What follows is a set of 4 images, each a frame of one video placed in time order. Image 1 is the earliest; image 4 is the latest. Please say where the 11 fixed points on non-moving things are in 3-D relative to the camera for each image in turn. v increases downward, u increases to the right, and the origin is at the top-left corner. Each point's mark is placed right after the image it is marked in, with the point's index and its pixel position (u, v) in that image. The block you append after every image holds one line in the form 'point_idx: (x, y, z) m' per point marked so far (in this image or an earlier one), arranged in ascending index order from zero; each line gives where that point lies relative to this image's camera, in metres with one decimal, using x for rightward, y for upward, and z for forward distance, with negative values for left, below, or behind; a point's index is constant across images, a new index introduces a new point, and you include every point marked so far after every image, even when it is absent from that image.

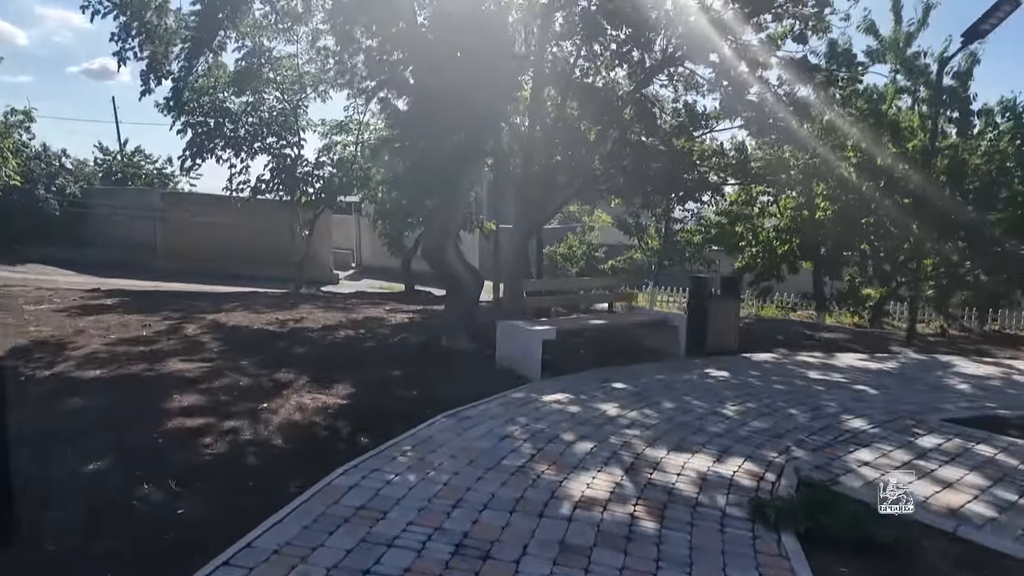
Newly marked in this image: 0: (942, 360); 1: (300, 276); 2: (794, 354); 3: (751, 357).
0: (+6.1, -1.0, +8.4) m
1: (-5.3, +0.3, +14.9) m
2: (+4.0, -0.9, +8.4) m
3: (+3.2, -0.9, +8.0) m
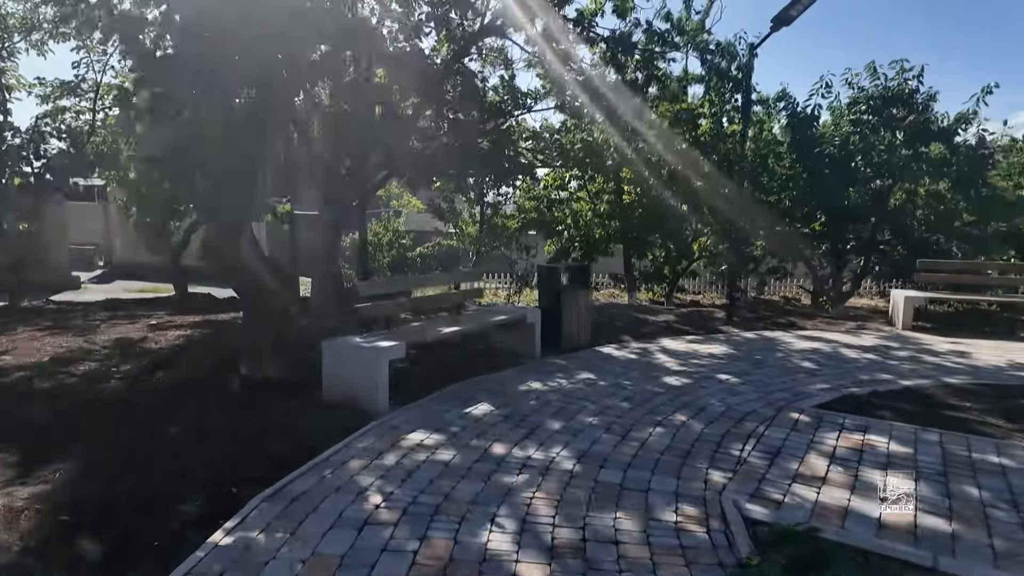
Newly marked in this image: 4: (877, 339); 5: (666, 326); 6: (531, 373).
0: (+3.7, -0.7, +8.8) m
1: (-9.2, +0.1, +11.0) m
2: (+1.8, -0.7, +8.1) m
3: (+1.2, -0.8, +7.4) m
4: (+5.2, -0.7, +8.6) m
5: (+2.4, -0.6, +9.3) m
6: (+0.2, -0.9, +6.3) m
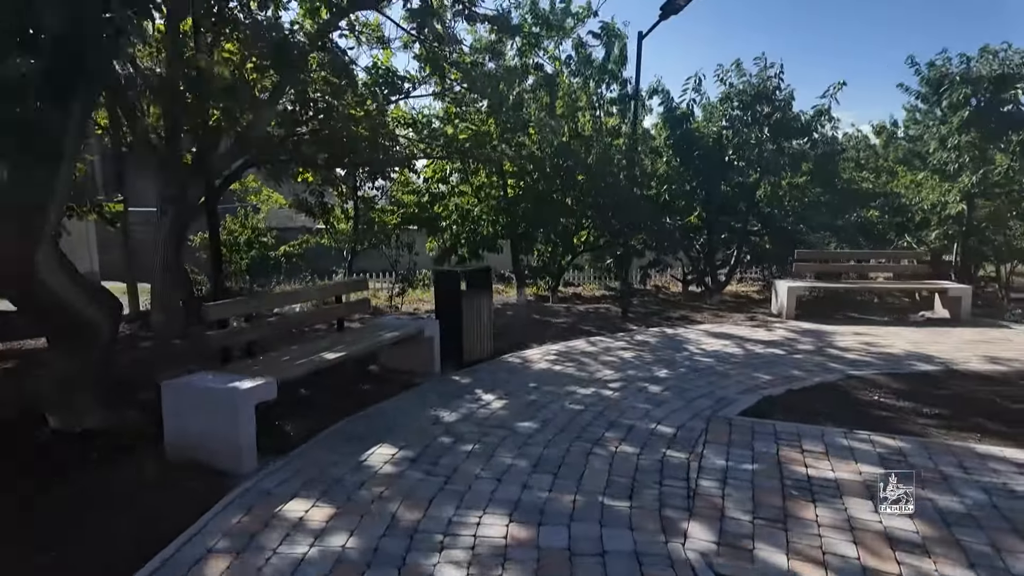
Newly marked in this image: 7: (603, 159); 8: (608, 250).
0: (+2.2, -0.6, +8.6) m
1: (-10.9, -0.3, +8.1) m
2: (+0.4, -0.8, +7.5) m
3: (0.0, -0.8, +6.7) m
4: (+3.7, -0.6, +8.7) m
5: (+0.8, -0.6, +8.8) m
6: (-0.7, -1.0, +5.5) m
7: (+1.9, +2.7, +12.4) m
8: (+2.1, +0.8, +13.4) m
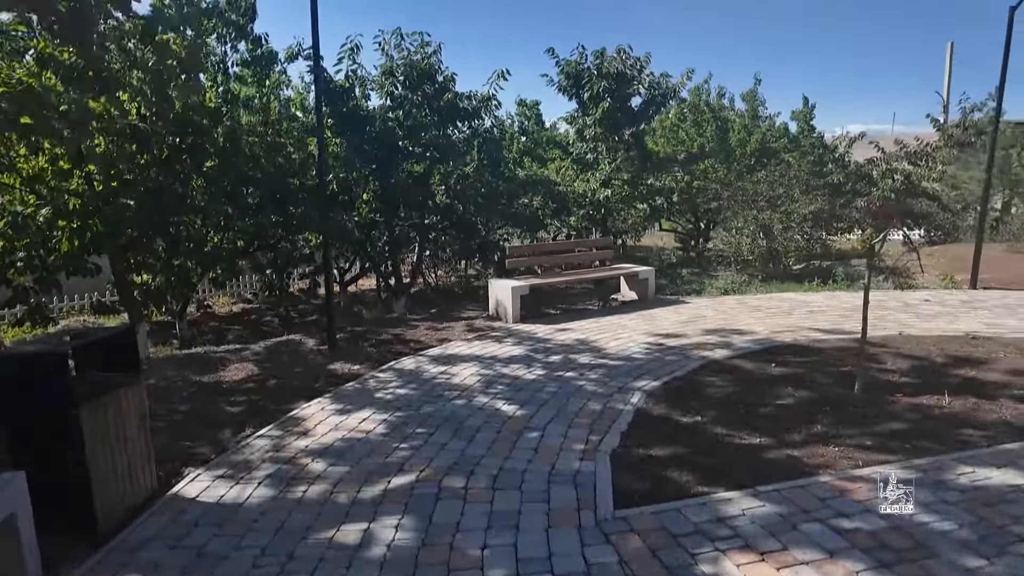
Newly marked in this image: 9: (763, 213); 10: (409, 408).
0: (-1.2, -0.9, +6.4) m
1: (-11.5, -2.1, -1.6) m
2: (-2.0, -1.2, +4.5) m
3: (-1.9, -1.3, +3.6) m
4: (0.0, -0.7, +7.4) m
5: (-2.5, -1.0, +5.8) m
6: (-1.7, -1.5, +2.2) m
7: (-4.1, +2.3, +9.2) m
8: (-4.3, +0.5, +10.2) m
9: (+6.5, +2.0, +15.7) m
10: (-0.9, -1.0, +5.2) m
